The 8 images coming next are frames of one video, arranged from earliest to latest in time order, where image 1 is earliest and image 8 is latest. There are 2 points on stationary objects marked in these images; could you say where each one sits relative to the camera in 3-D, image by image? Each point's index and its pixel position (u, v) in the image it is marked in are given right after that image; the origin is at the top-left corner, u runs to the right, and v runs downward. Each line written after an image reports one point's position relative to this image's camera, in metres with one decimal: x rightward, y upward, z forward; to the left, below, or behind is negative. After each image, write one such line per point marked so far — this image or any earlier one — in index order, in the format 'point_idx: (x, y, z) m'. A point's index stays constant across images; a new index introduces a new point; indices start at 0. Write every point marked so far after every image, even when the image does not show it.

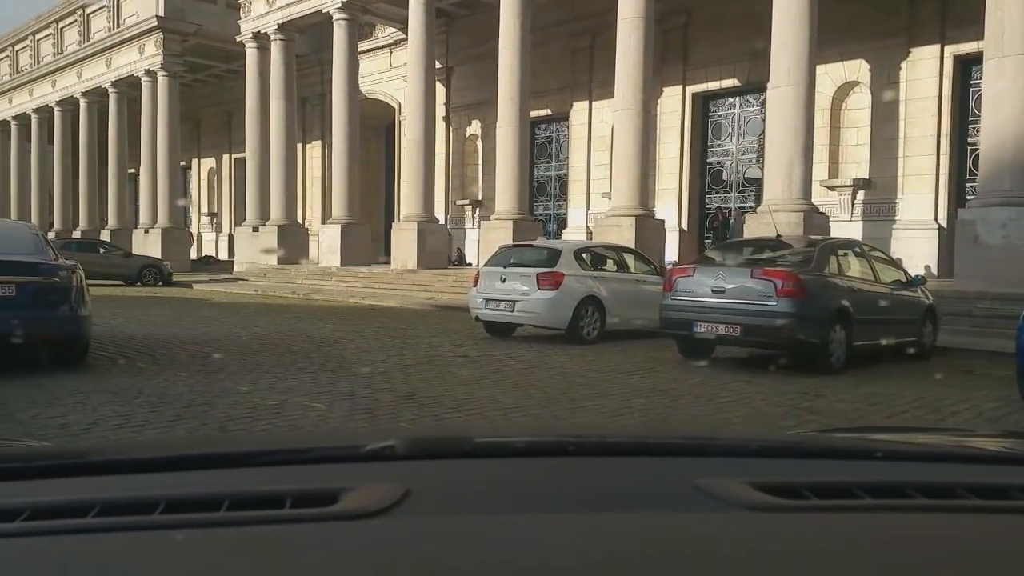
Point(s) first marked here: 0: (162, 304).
0: (-7.8, -0.3, +17.5) m
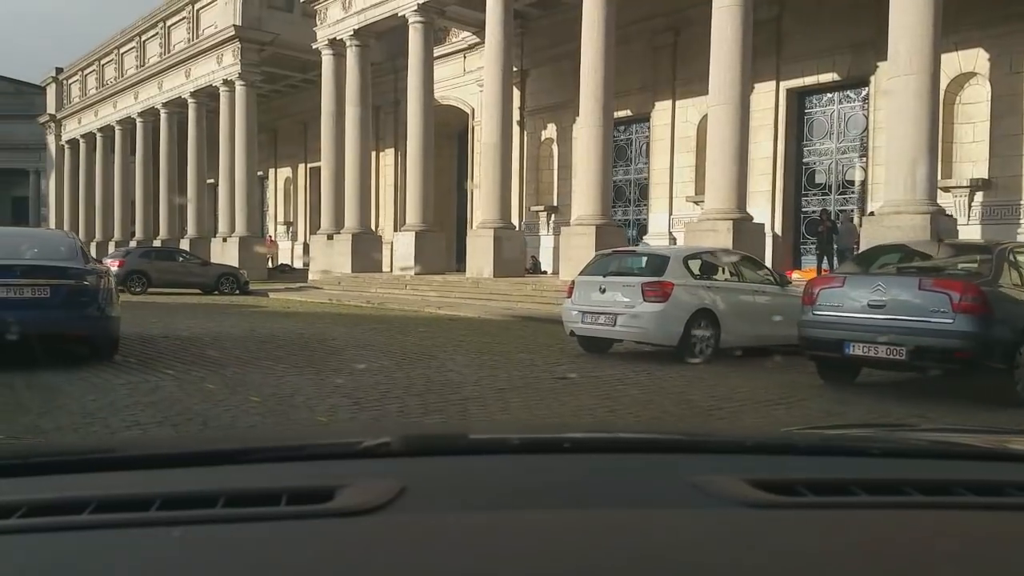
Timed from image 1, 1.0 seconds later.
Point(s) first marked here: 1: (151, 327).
0: (-6.1, -0.5, +17.3) m
1: (-6.9, -0.7, +15.4) m
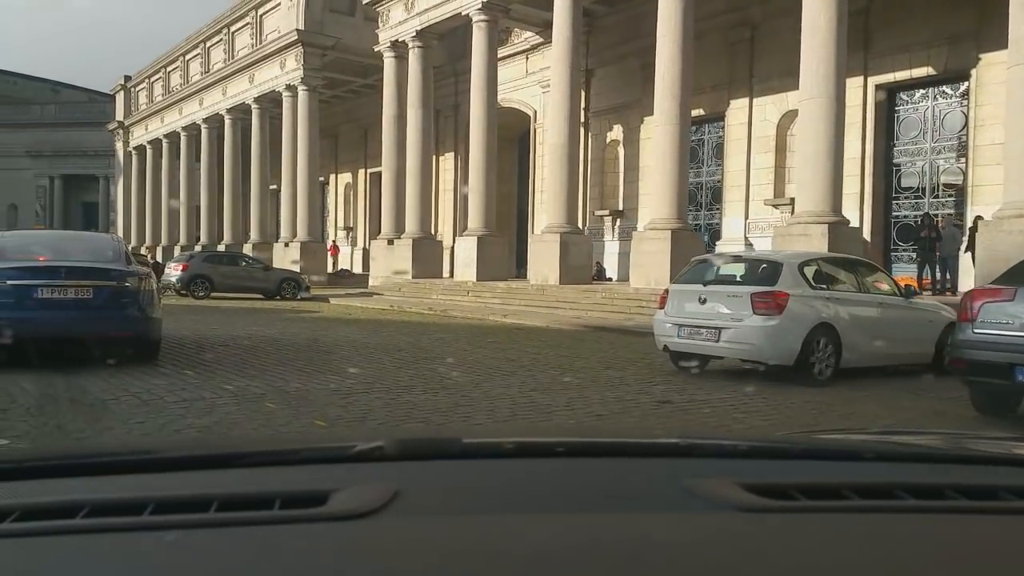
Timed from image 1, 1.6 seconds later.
0: (-4.7, -0.6, +17.0) m
1: (-5.7, -0.8, +15.1) m
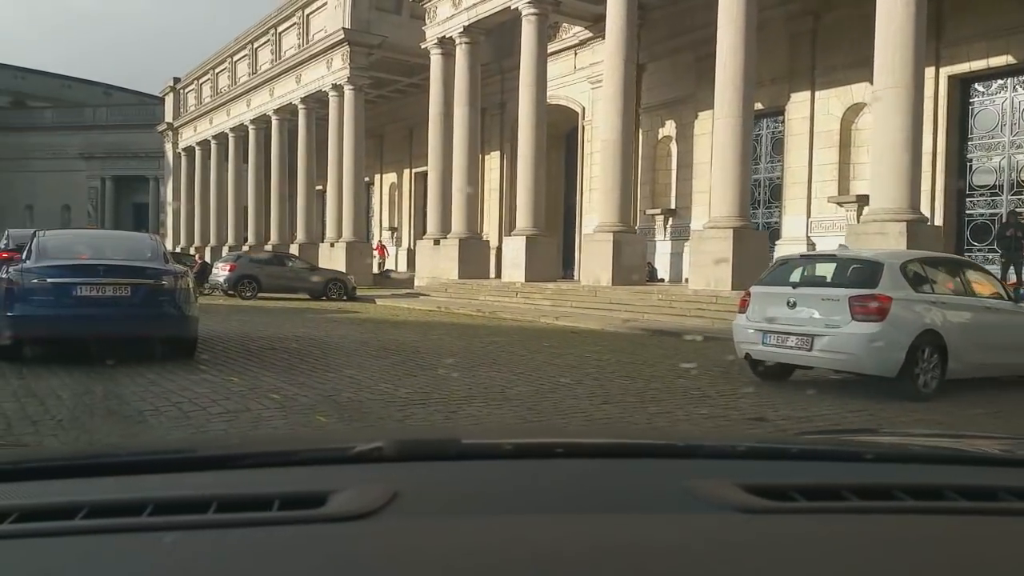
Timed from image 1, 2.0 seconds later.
0: (-3.7, -0.6, +16.7) m
1: (-4.8, -0.8, +14.9) m
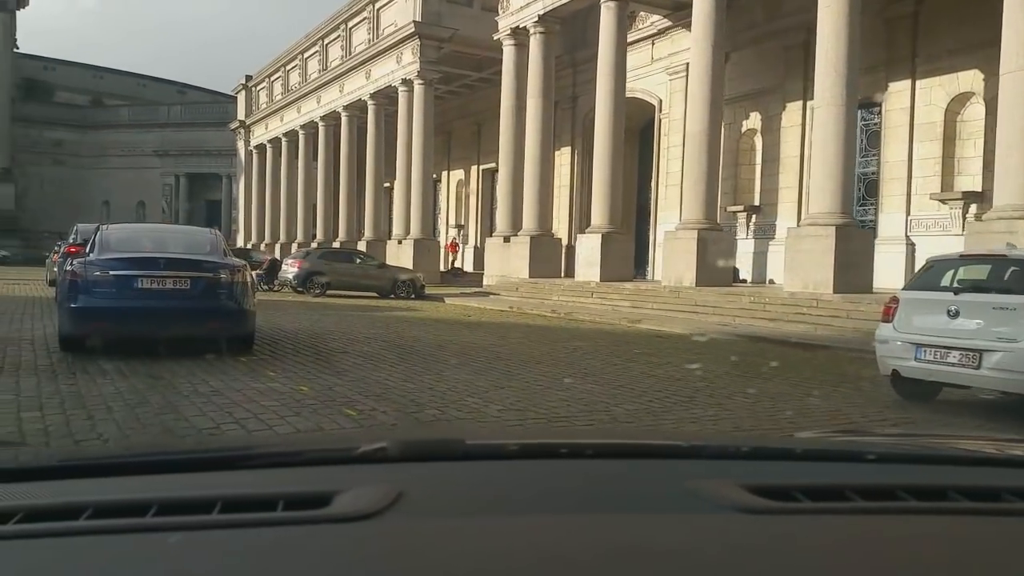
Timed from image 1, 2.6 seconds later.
0: (-2.2, -0.6, +16.1) m
1: (-3.4, -0.8, +14.4) m
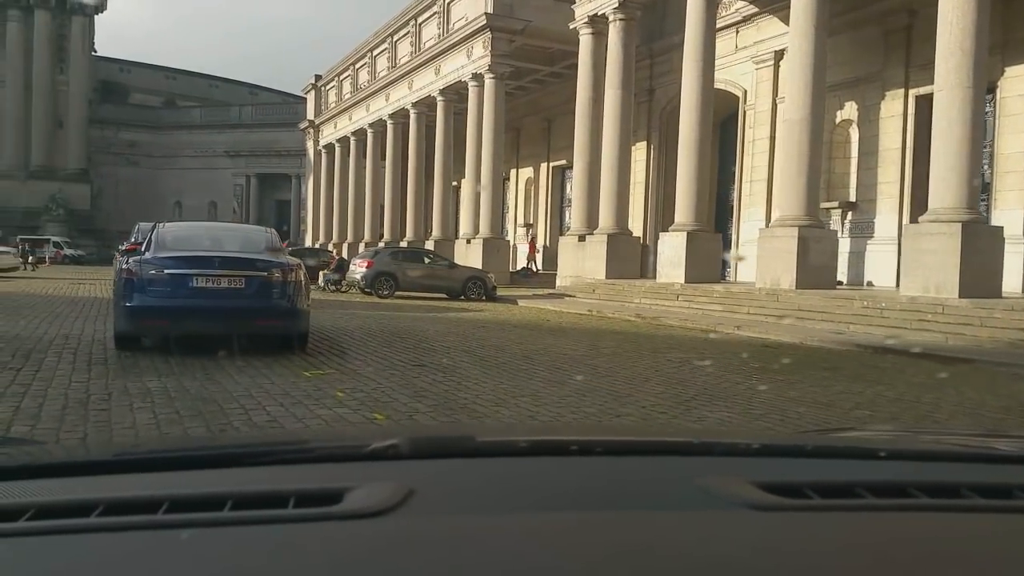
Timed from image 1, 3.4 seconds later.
0: (-0.8, -0.6, +15.2) m
1: (-2.1, -0.8, +13.6) m
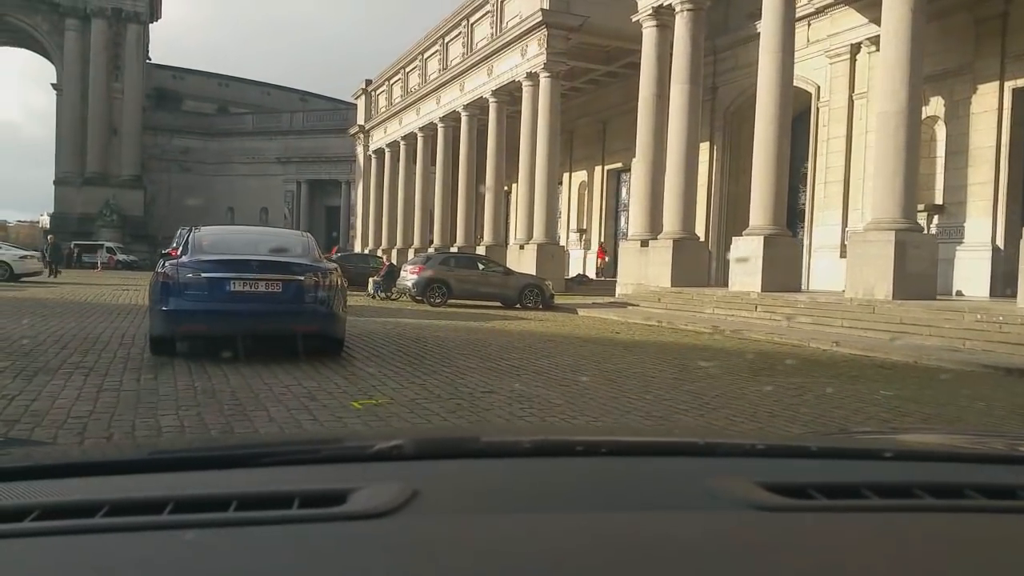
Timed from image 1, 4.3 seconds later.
0: (+0.3, -0.8, +14.0) m
1: (-1.1, -0.9, +12.5) m
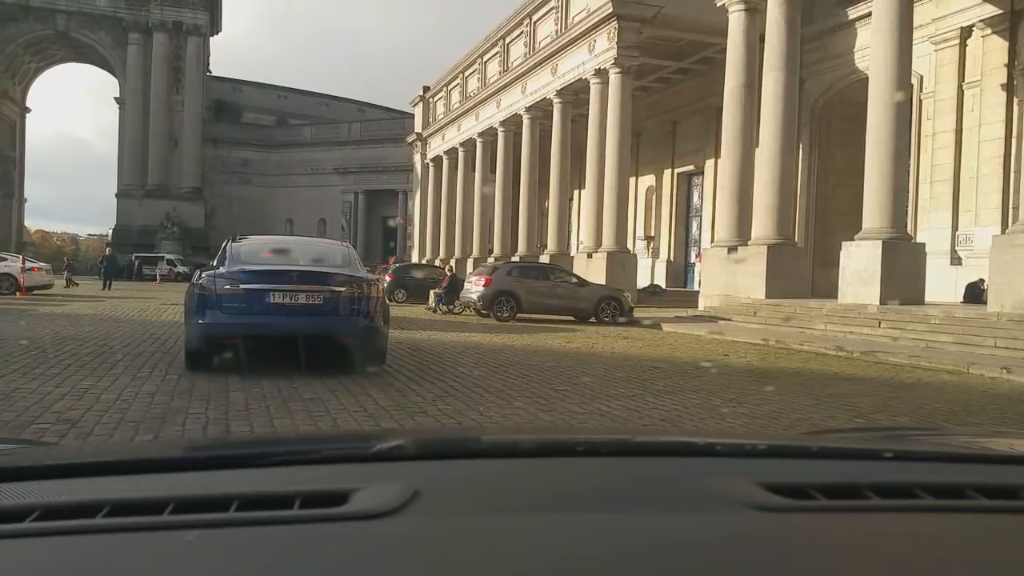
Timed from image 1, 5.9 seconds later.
0: (+1.6, -1.0, +12.3) m
1: (0.0, -1.1, +10.9) m
